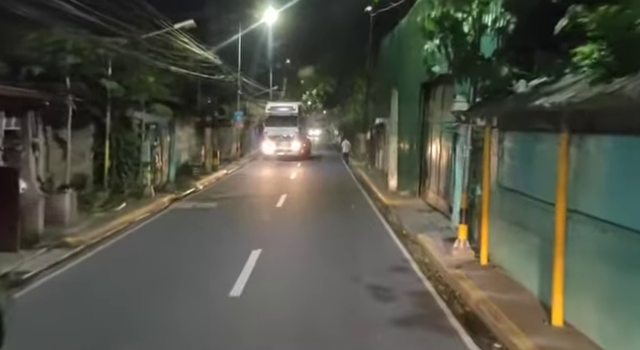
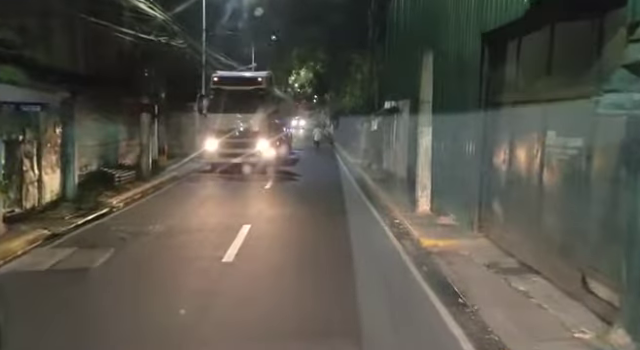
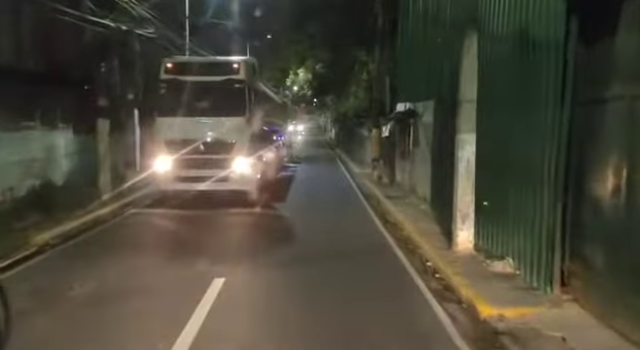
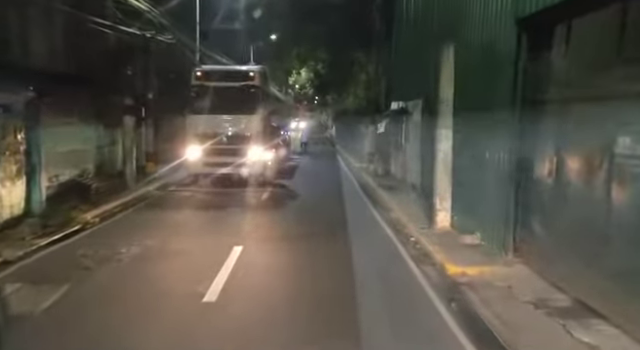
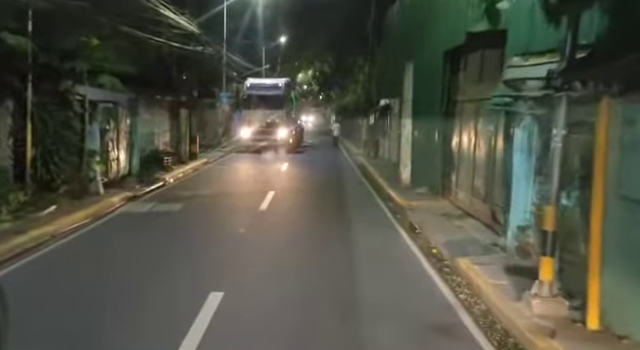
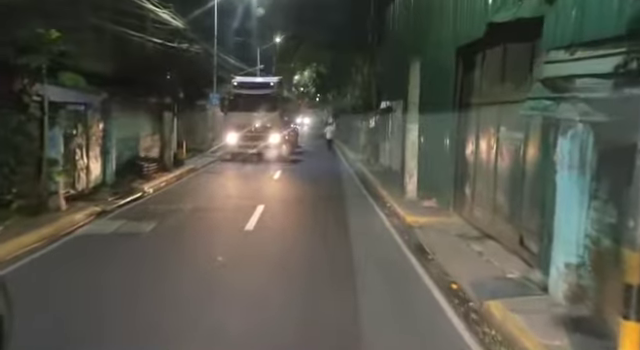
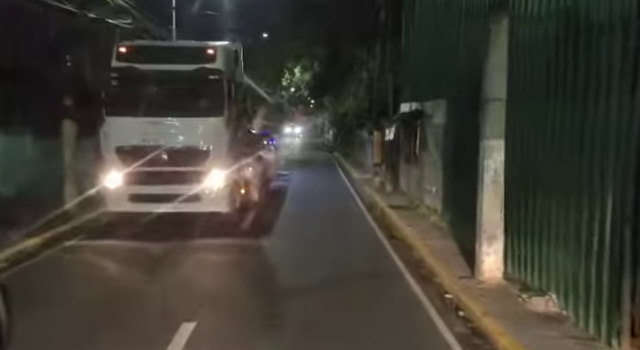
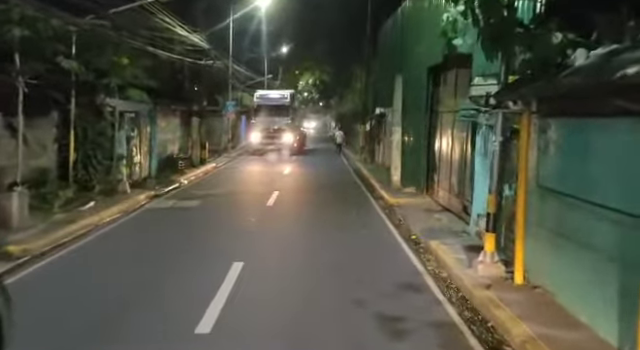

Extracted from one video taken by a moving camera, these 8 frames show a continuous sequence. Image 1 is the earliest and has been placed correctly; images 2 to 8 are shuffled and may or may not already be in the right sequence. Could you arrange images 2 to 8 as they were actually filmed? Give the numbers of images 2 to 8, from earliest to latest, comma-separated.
8, 5, 6, 2, 4, 3, 7
